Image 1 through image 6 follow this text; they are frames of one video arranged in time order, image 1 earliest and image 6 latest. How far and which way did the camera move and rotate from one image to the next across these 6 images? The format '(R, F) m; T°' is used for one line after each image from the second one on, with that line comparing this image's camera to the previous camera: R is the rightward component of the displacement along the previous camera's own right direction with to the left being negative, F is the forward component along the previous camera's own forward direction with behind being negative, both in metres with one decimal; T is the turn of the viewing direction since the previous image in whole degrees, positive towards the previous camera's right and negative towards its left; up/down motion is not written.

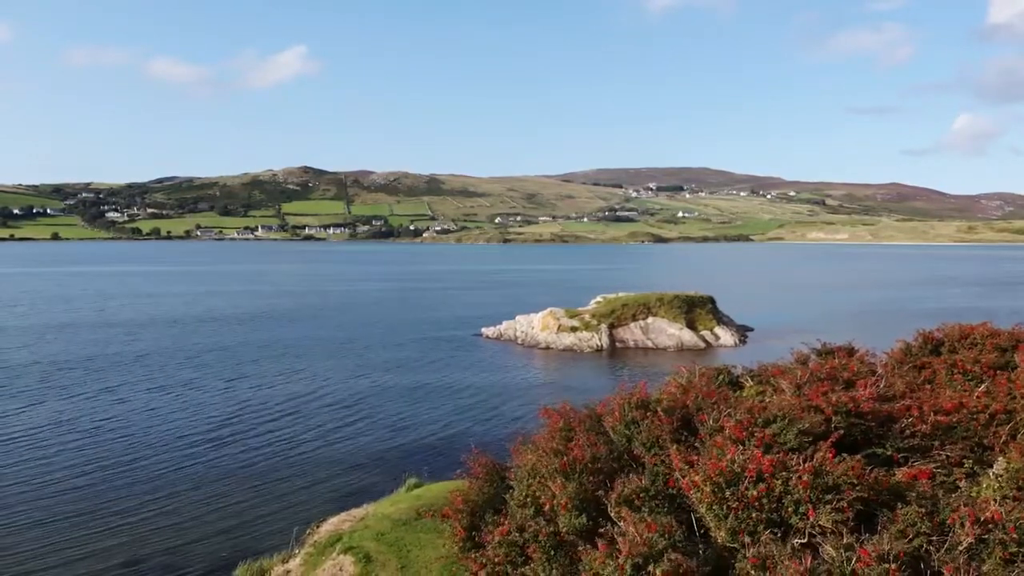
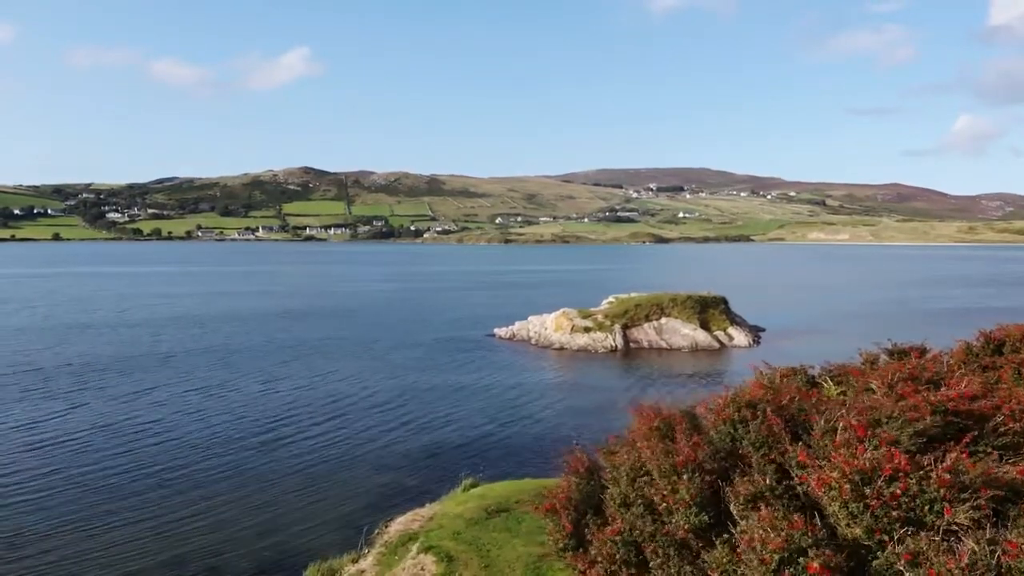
(-1.6, -0.1) m; 0°
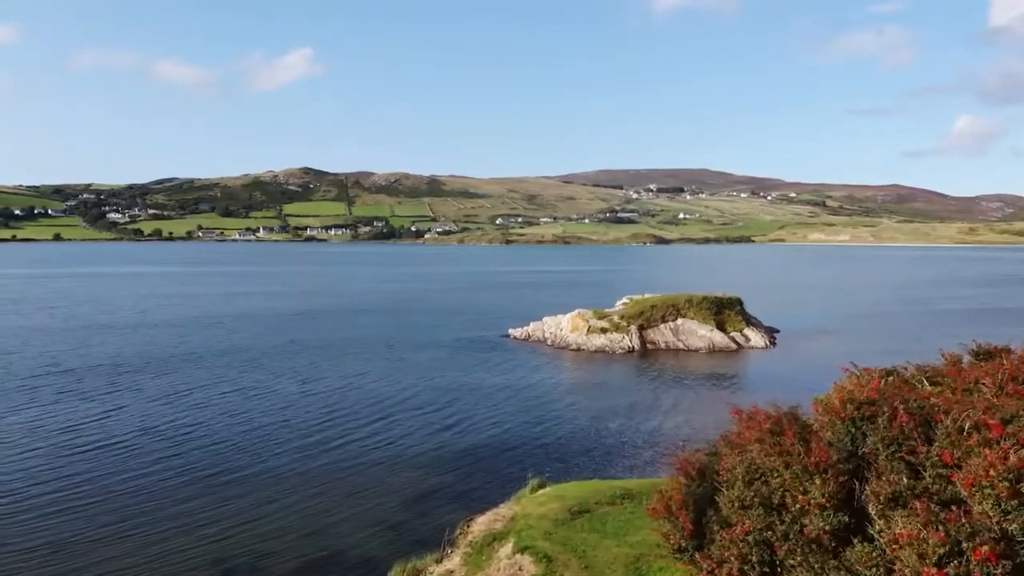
(-2.0, -0.1) m; 0°
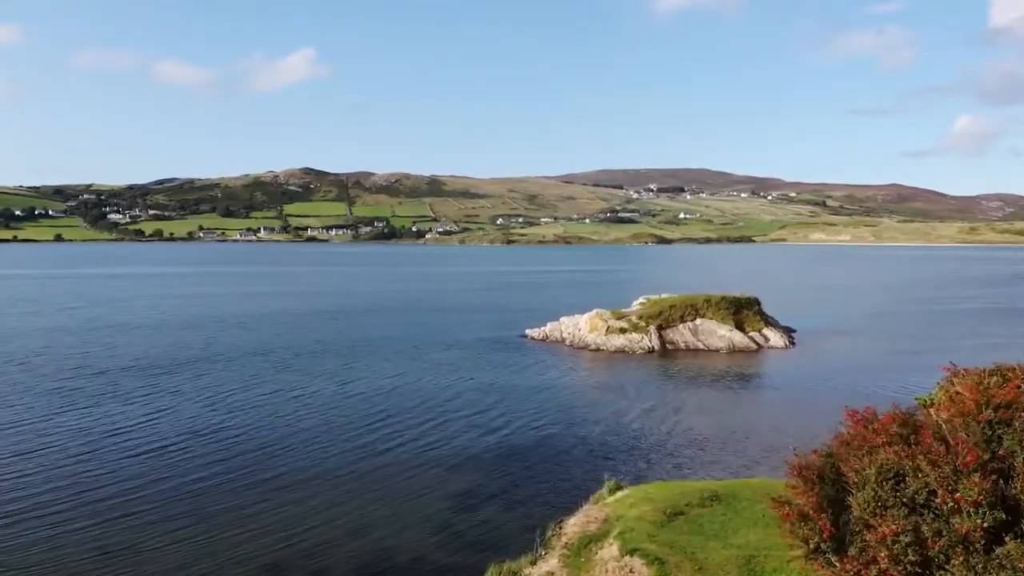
(-2.2, +0.1) m; 0°
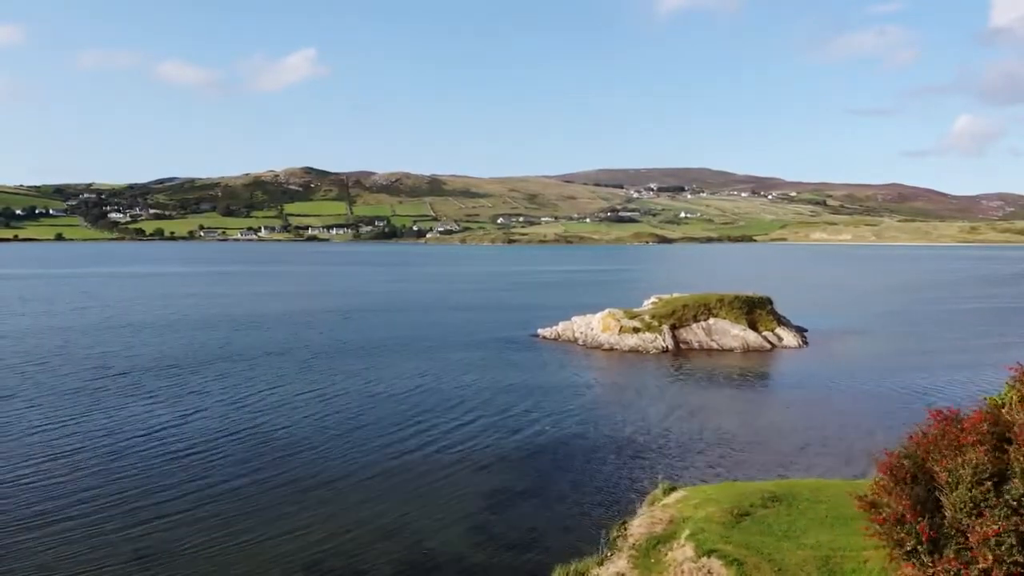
(-1.6, +0.1) m; 0°
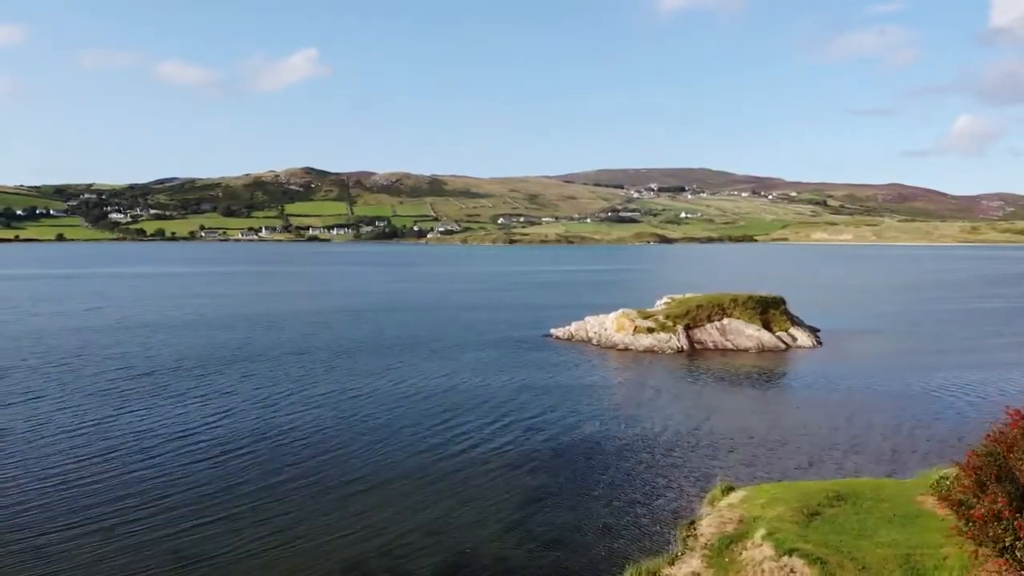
(-1.7, 0.0) m; 0°
